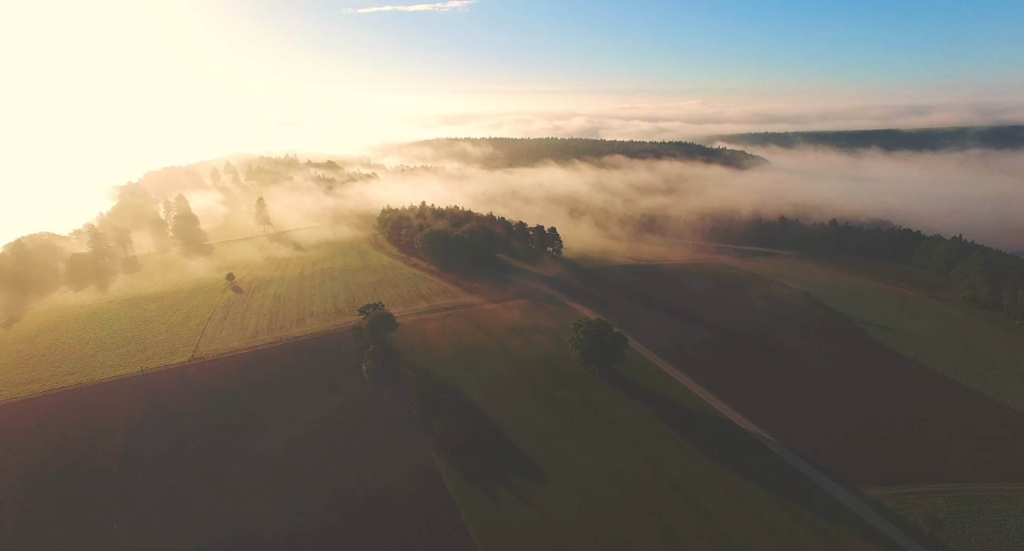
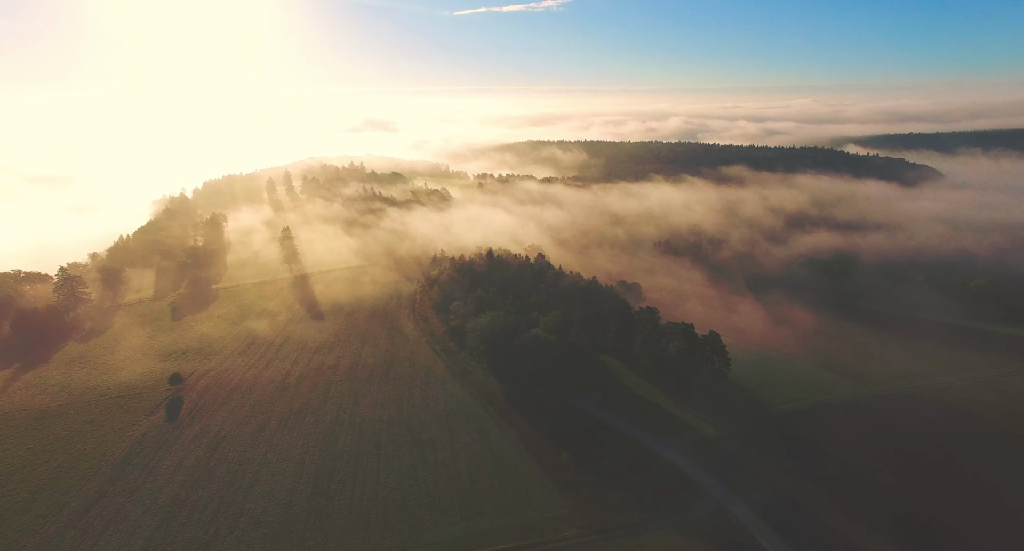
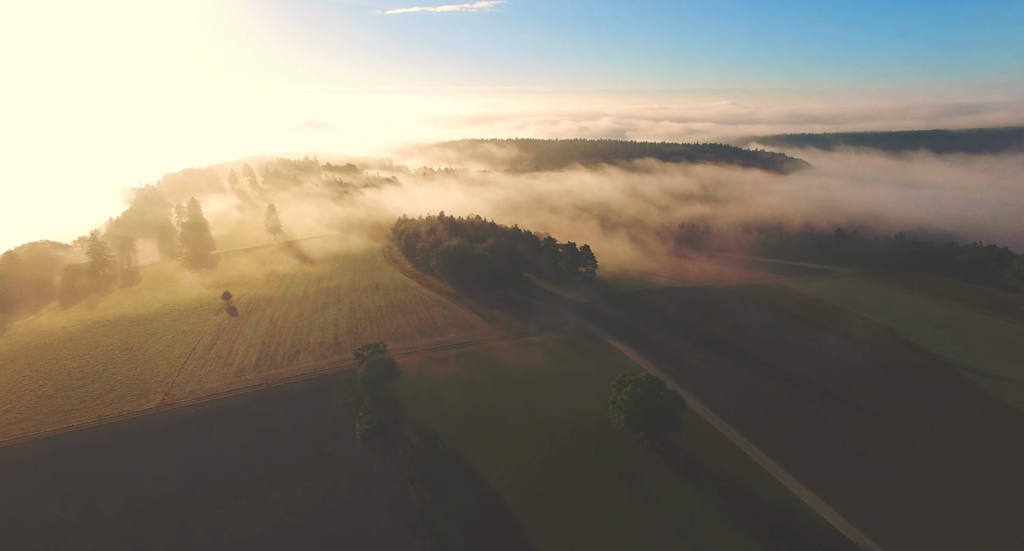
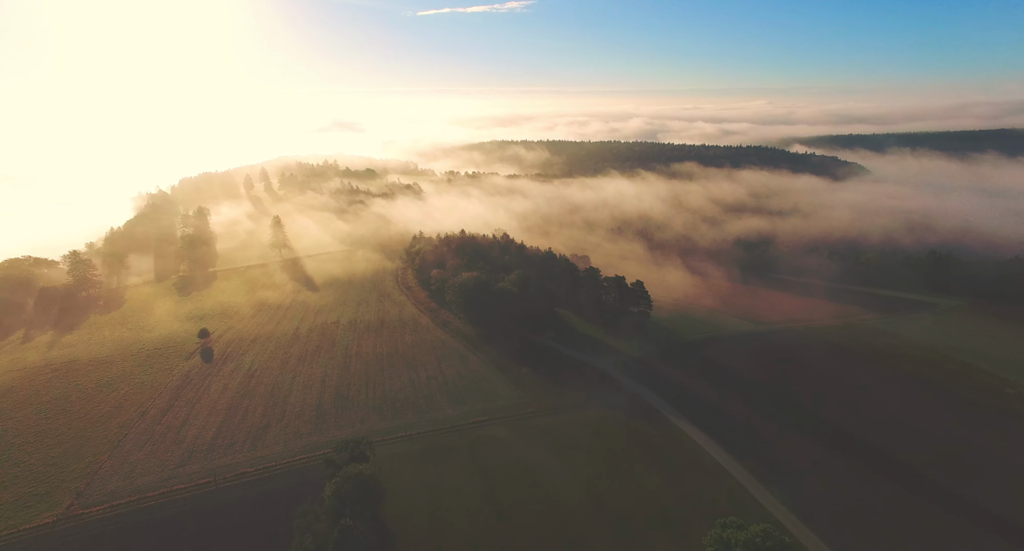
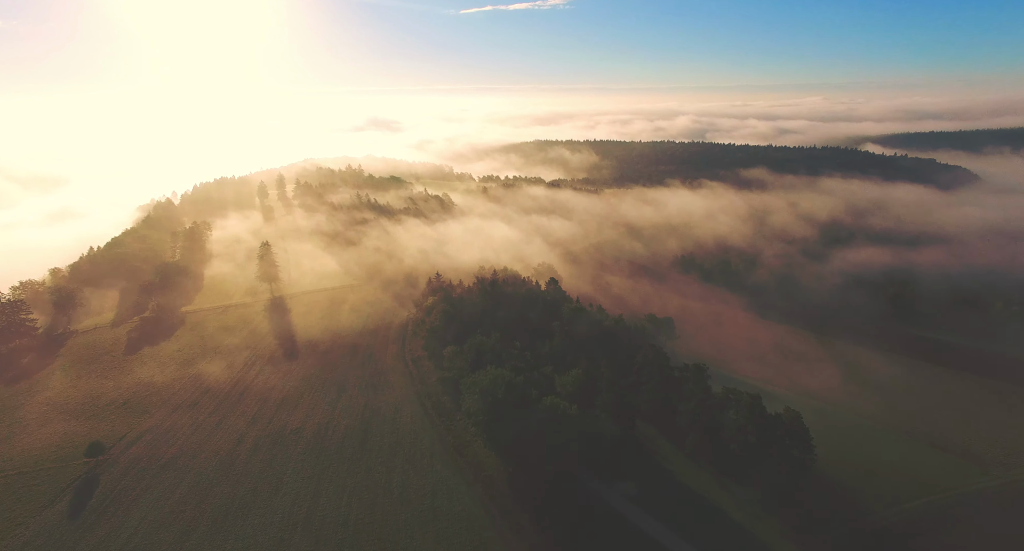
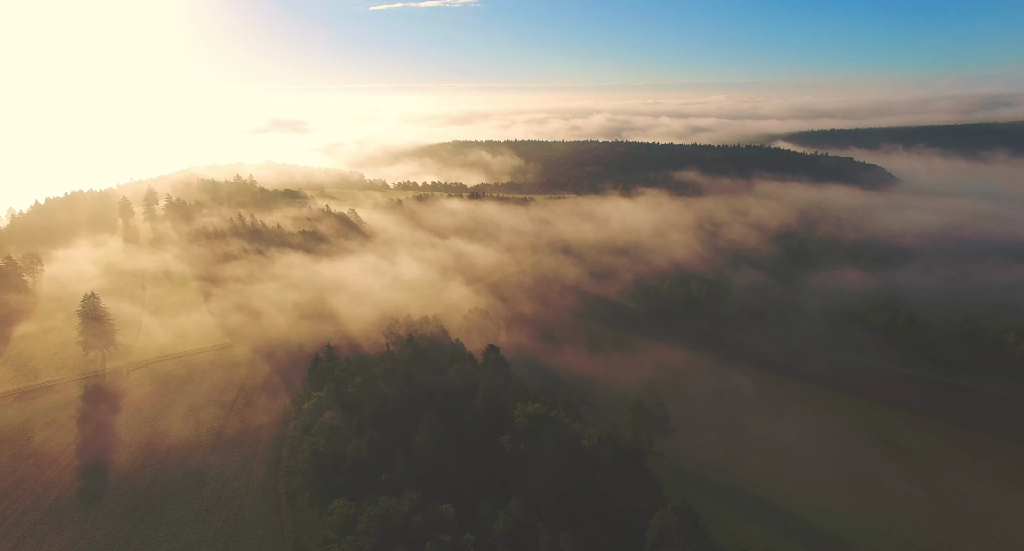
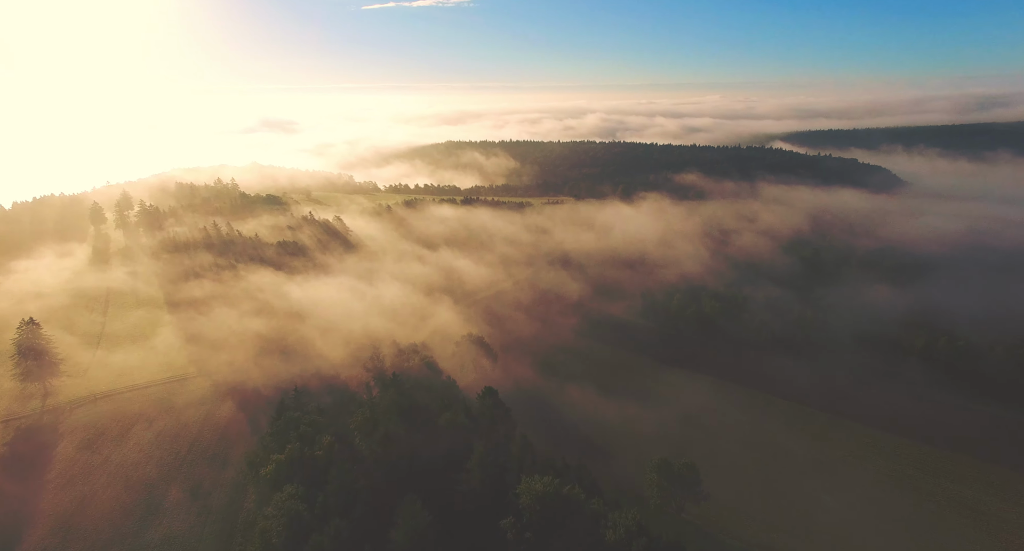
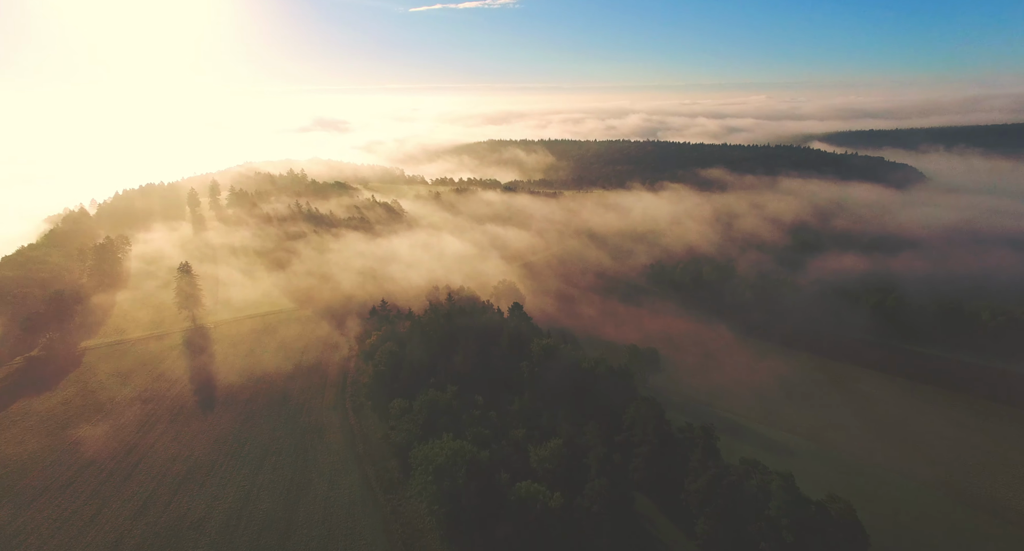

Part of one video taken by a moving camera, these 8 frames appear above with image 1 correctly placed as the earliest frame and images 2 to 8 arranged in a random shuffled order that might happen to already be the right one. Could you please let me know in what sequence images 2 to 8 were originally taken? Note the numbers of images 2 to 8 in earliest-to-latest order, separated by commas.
3, 4, 2, 5, 8, 6, 7
